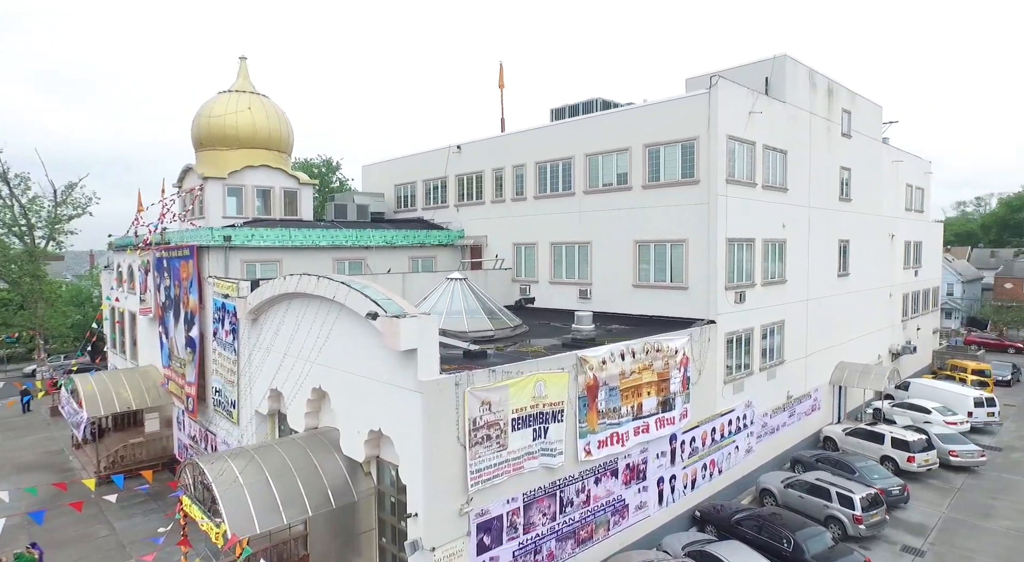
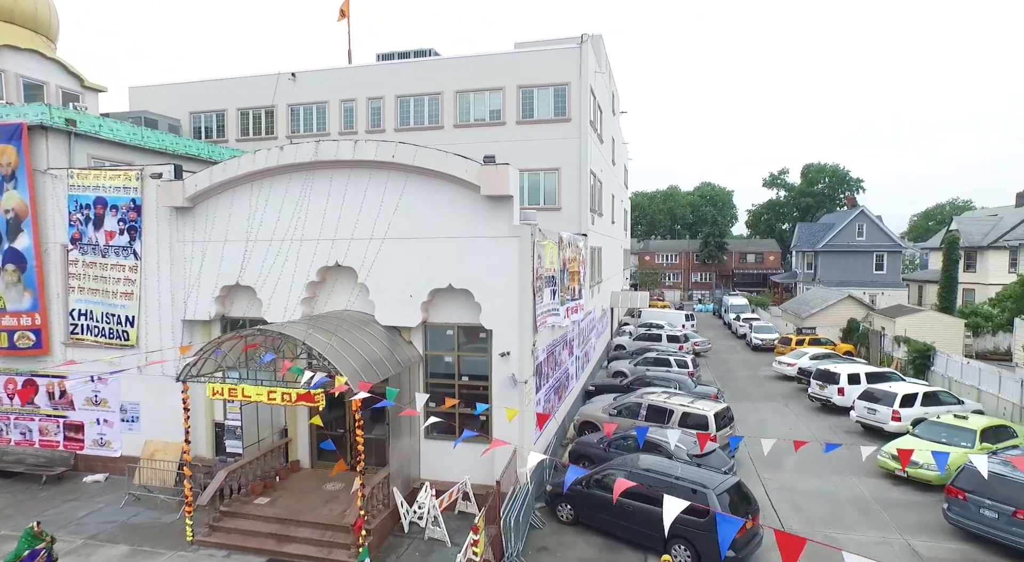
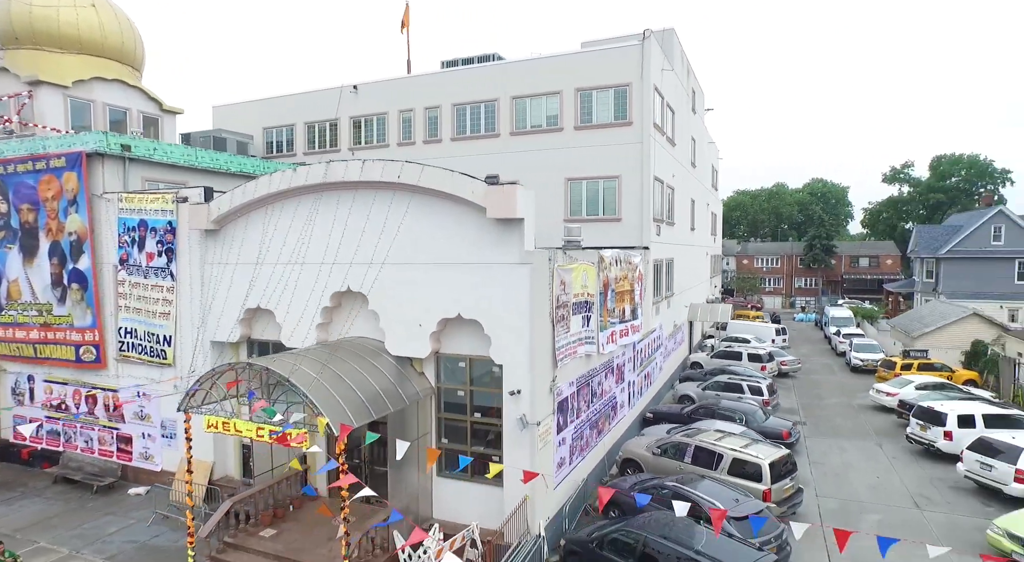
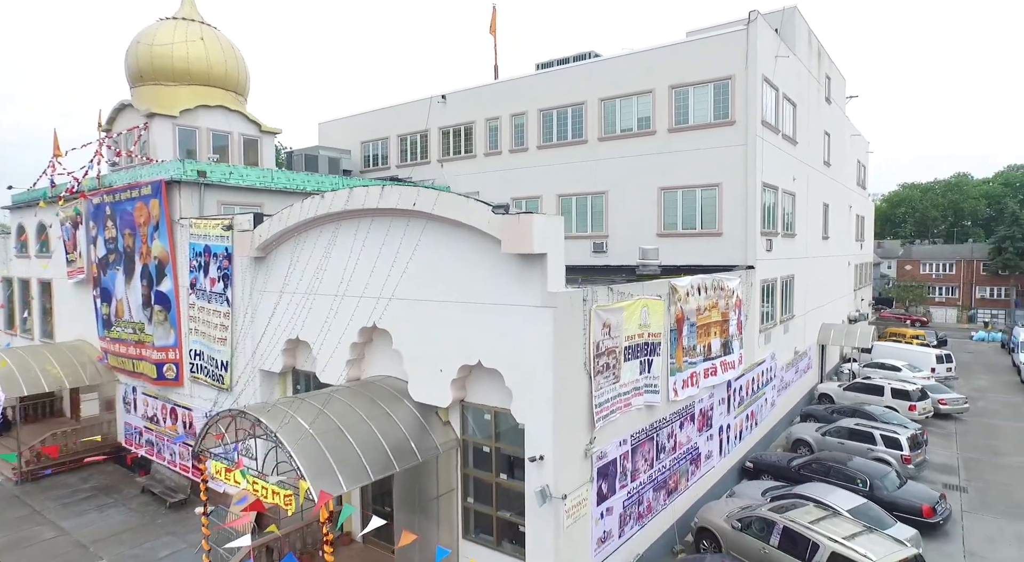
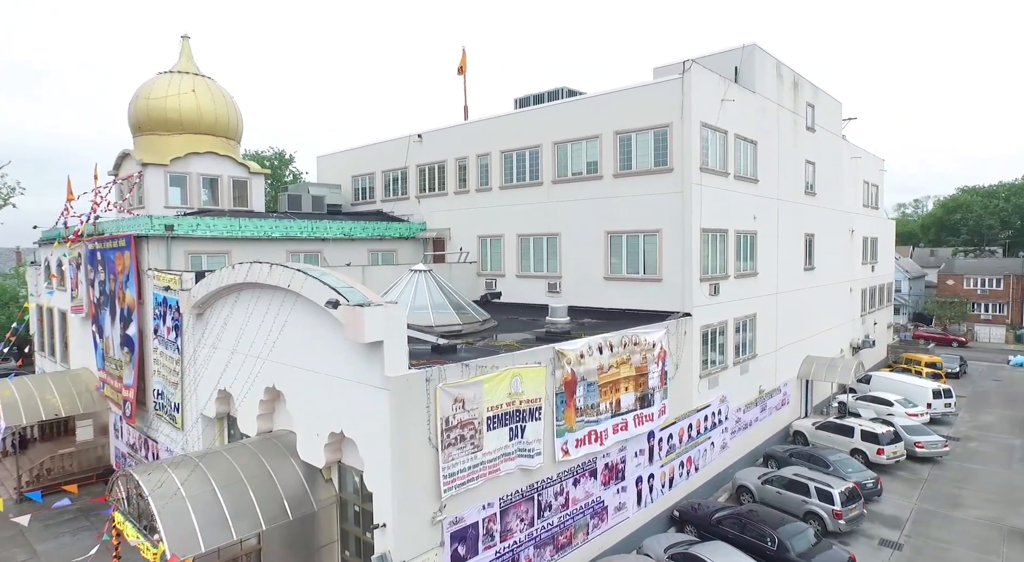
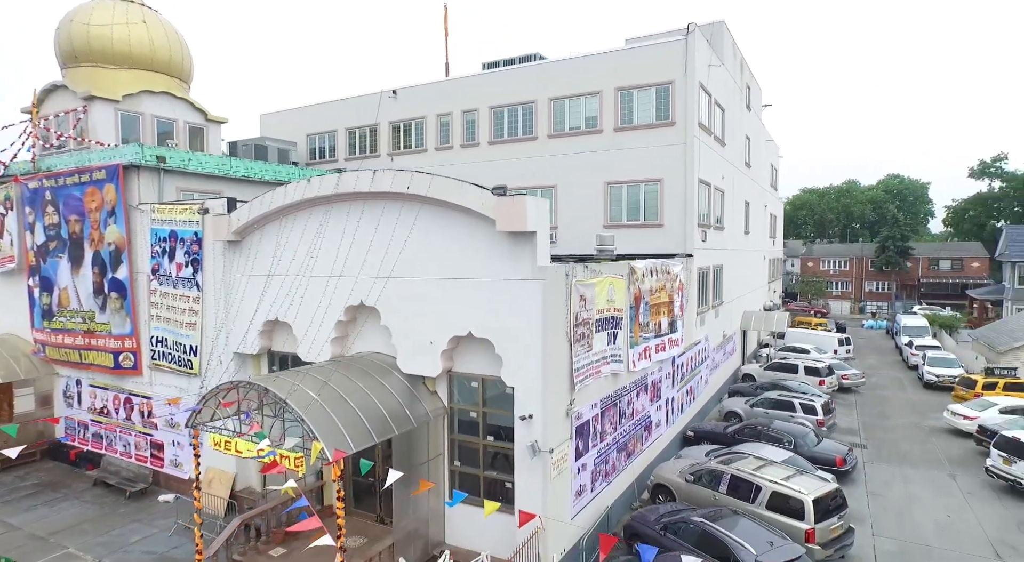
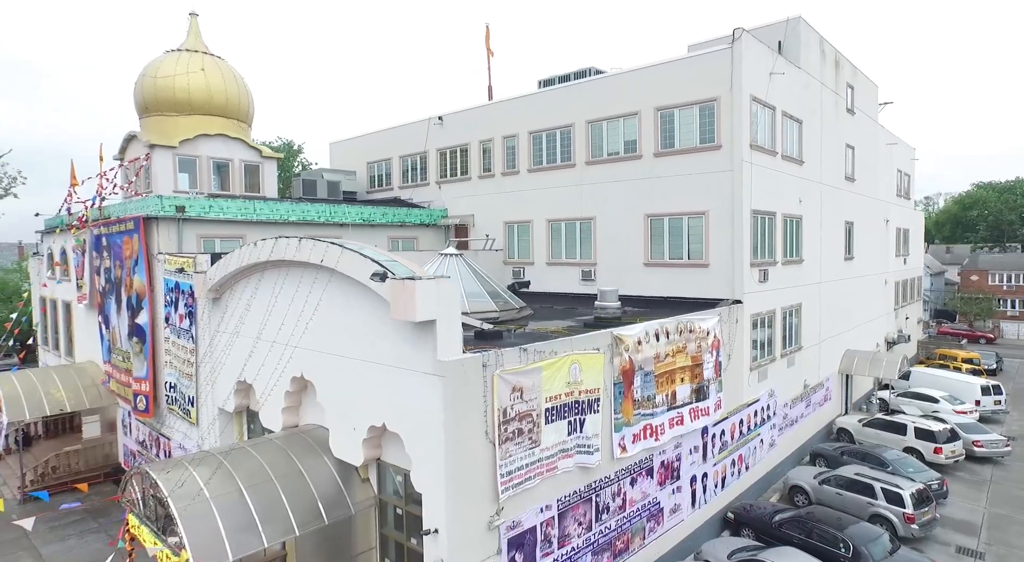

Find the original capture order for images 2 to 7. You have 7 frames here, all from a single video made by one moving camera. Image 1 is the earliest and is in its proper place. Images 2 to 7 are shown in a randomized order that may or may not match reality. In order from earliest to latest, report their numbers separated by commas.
5, 7, 4, 6, 3, 2
